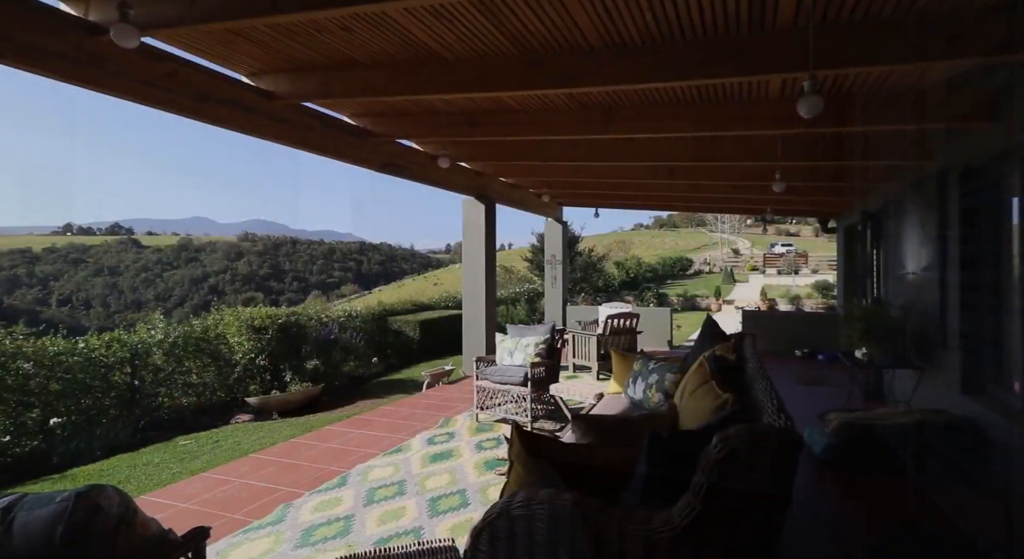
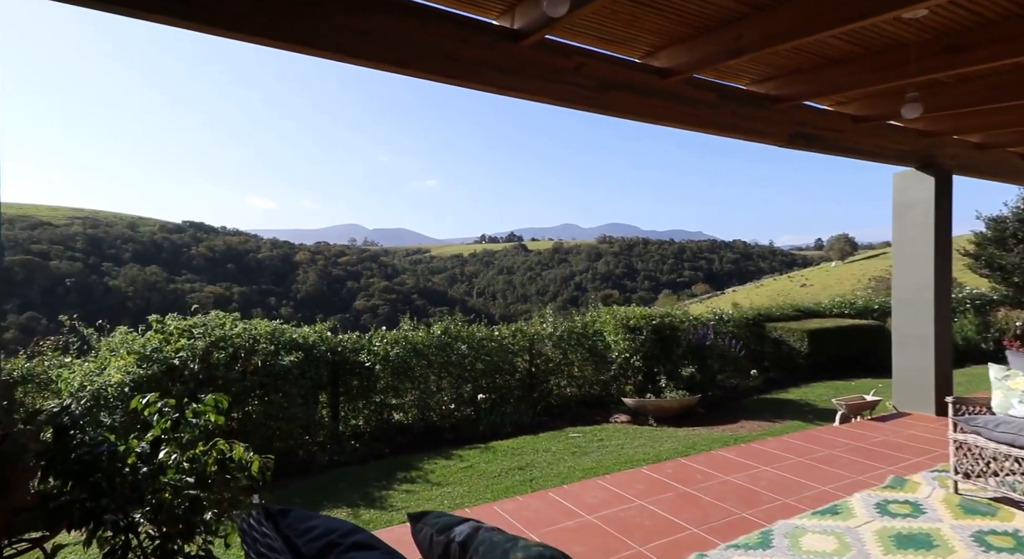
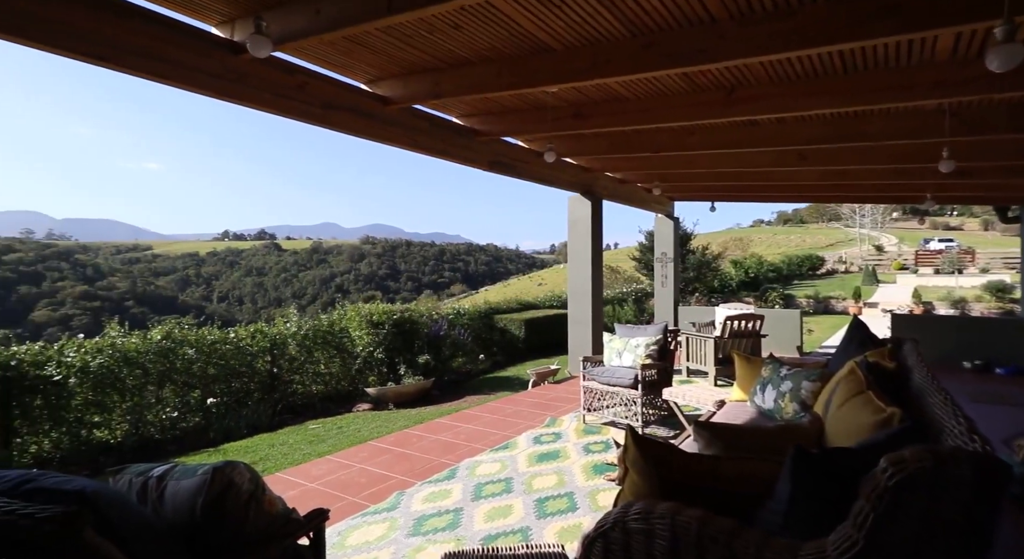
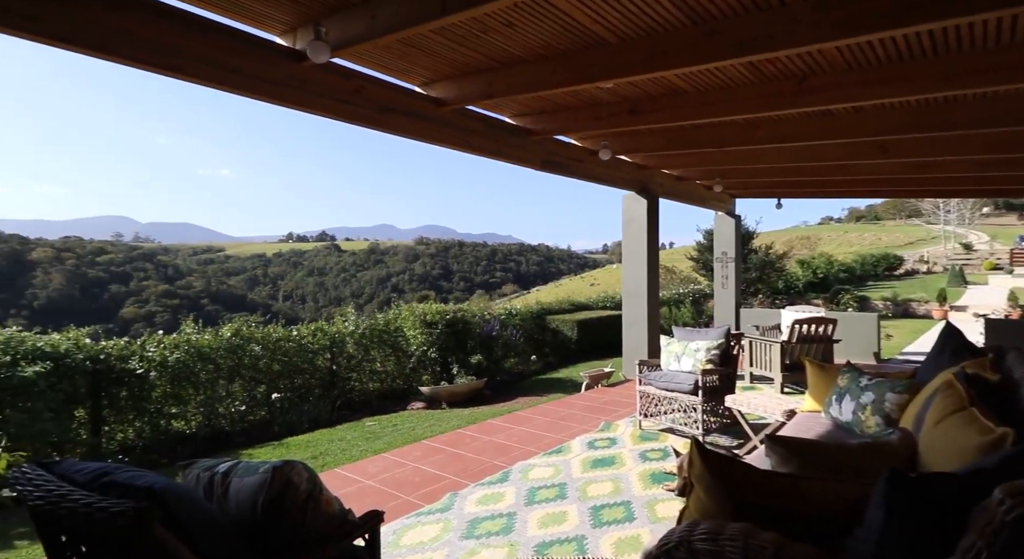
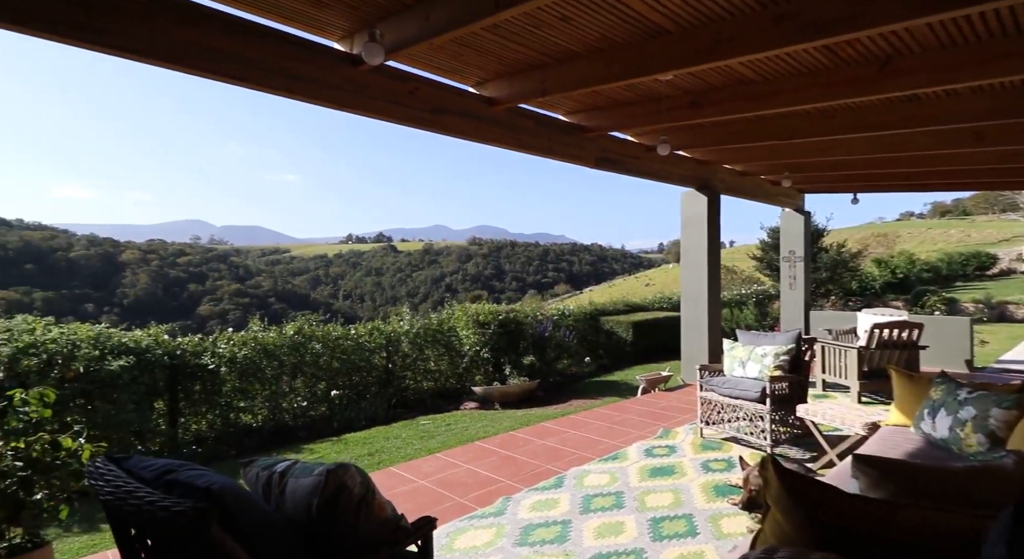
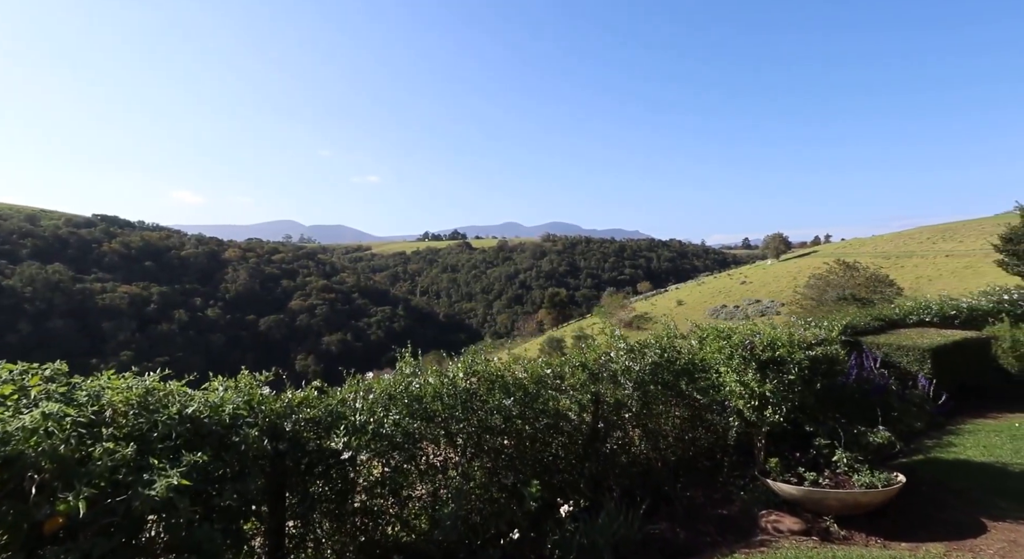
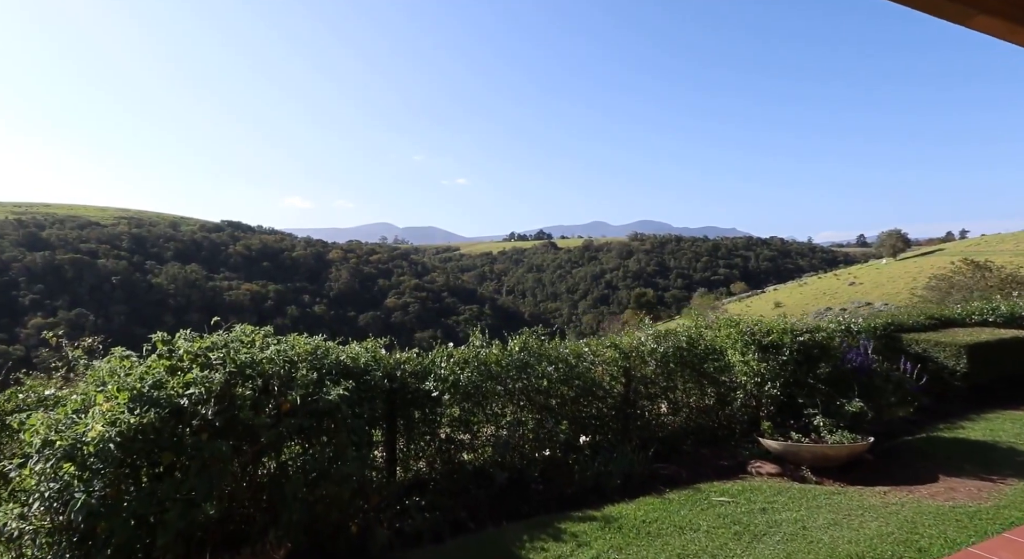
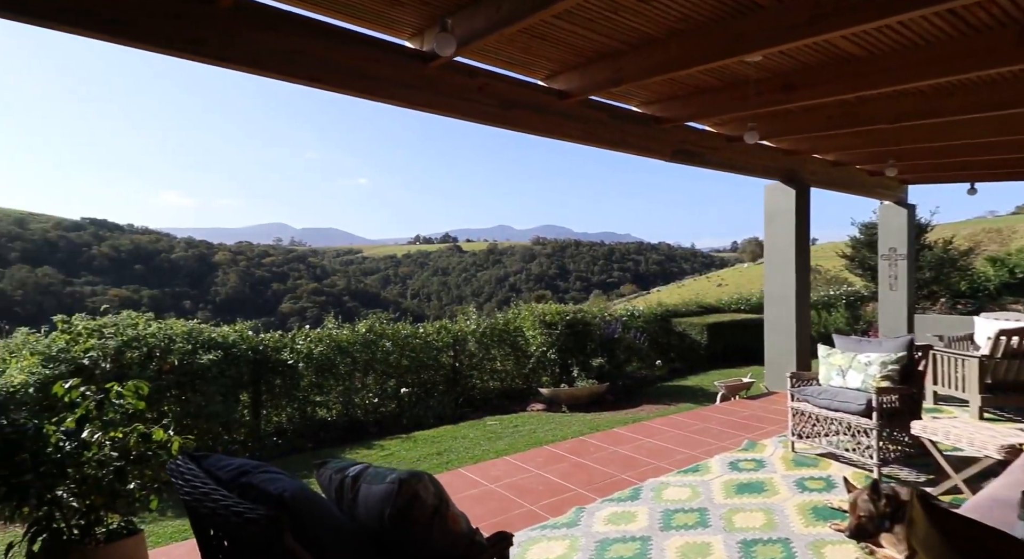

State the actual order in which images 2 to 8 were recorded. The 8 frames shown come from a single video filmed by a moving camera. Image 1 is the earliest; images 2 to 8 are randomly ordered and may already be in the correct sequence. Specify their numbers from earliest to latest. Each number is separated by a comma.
3, 4, 5, 8, 2, 7, 6
